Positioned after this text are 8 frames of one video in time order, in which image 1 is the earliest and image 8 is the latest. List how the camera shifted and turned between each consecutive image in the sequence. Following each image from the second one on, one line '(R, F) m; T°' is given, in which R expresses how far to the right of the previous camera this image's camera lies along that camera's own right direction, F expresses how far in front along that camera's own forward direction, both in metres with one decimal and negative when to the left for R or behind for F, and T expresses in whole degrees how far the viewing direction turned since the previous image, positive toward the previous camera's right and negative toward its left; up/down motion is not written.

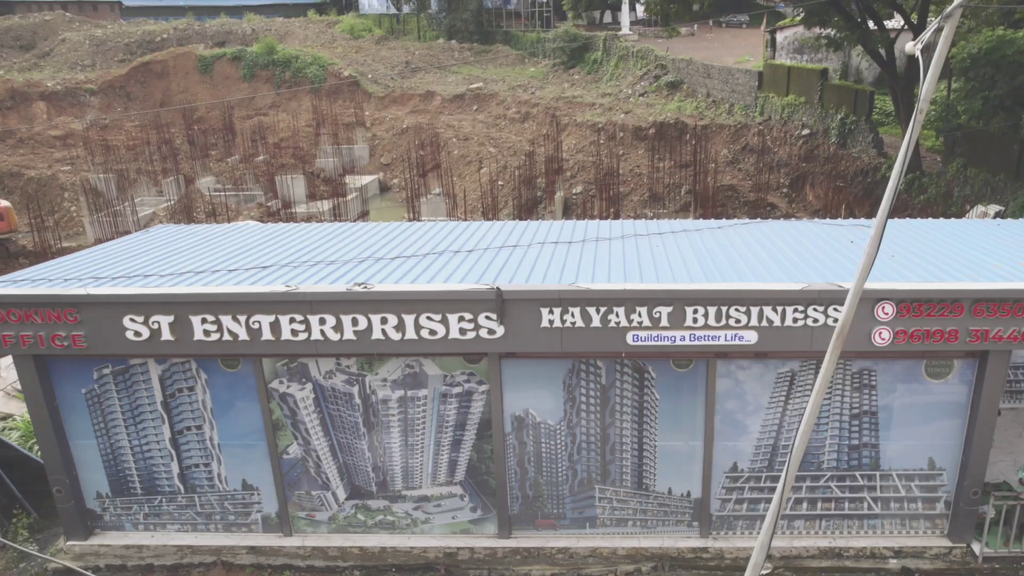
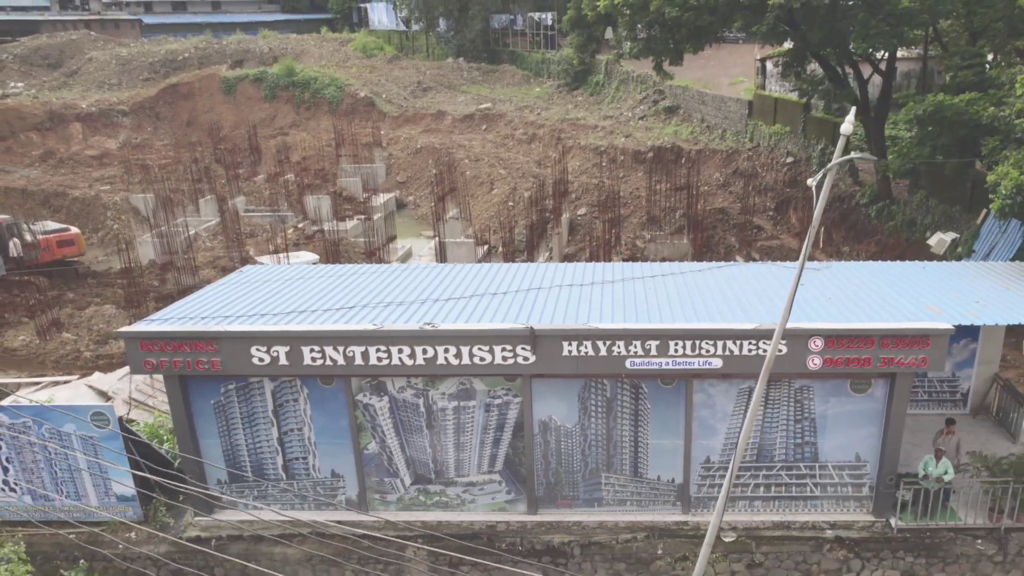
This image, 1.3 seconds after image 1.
(-0.2, -1.4) m; 0°
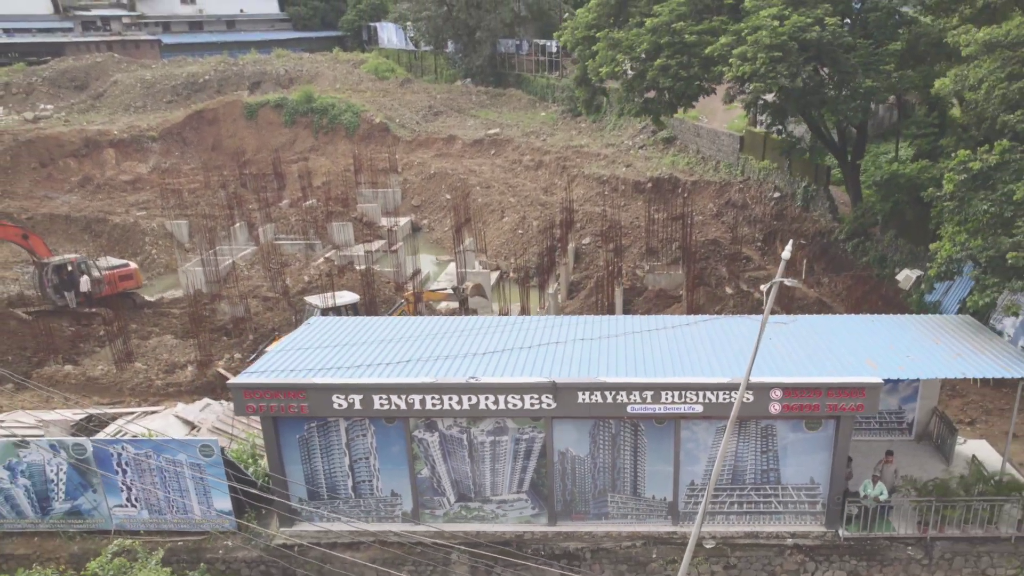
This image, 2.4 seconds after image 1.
(-0.2, -1.5) m; 0°
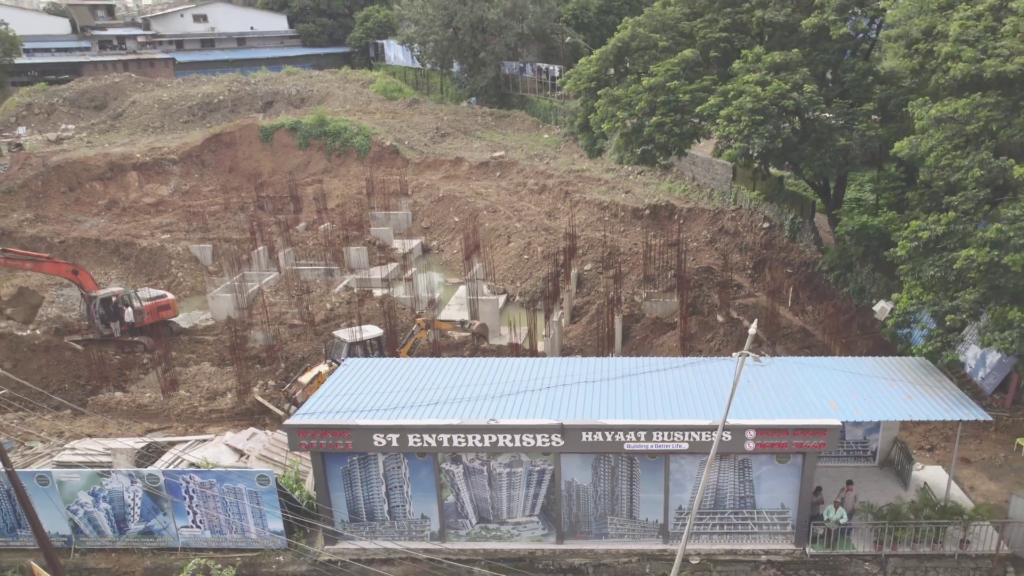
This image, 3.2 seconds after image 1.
(-0.1, -1.2) m; 0°
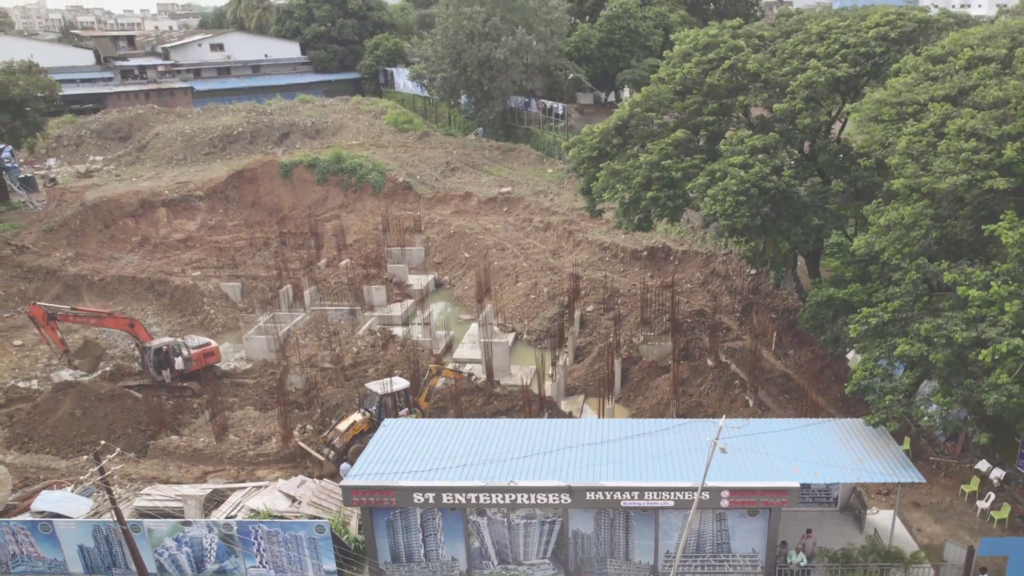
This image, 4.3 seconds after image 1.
(-0.2, -1.7) m; 0°
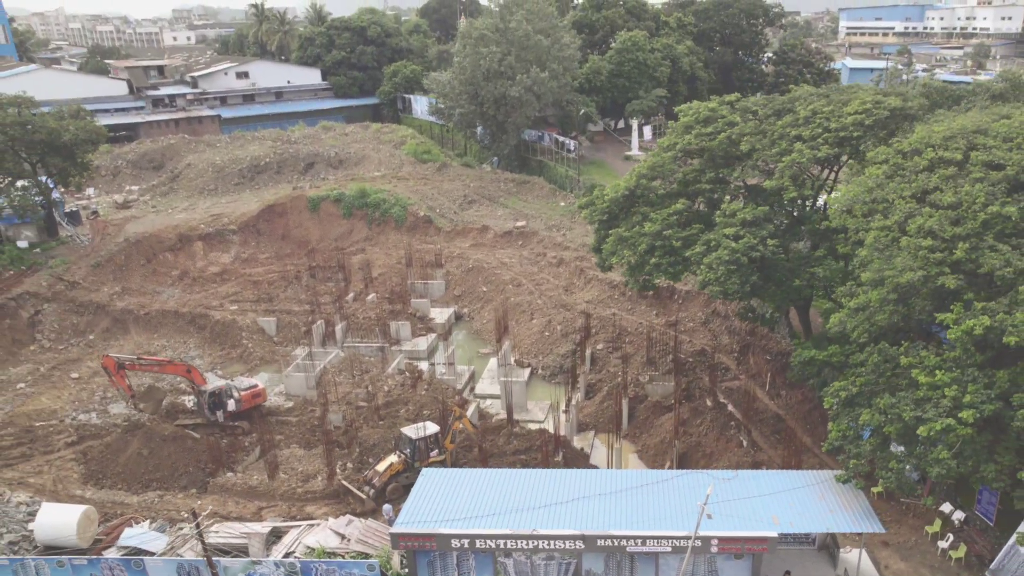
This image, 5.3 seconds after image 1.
(-0.2, -1.8) m; -1°
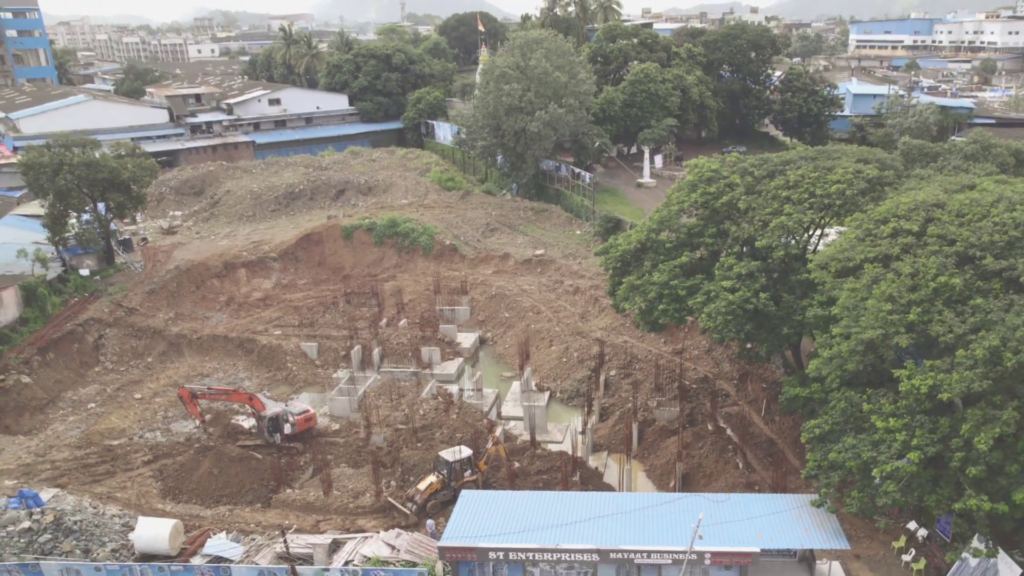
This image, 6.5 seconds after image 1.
(-0.2, -2.4) m; -1°
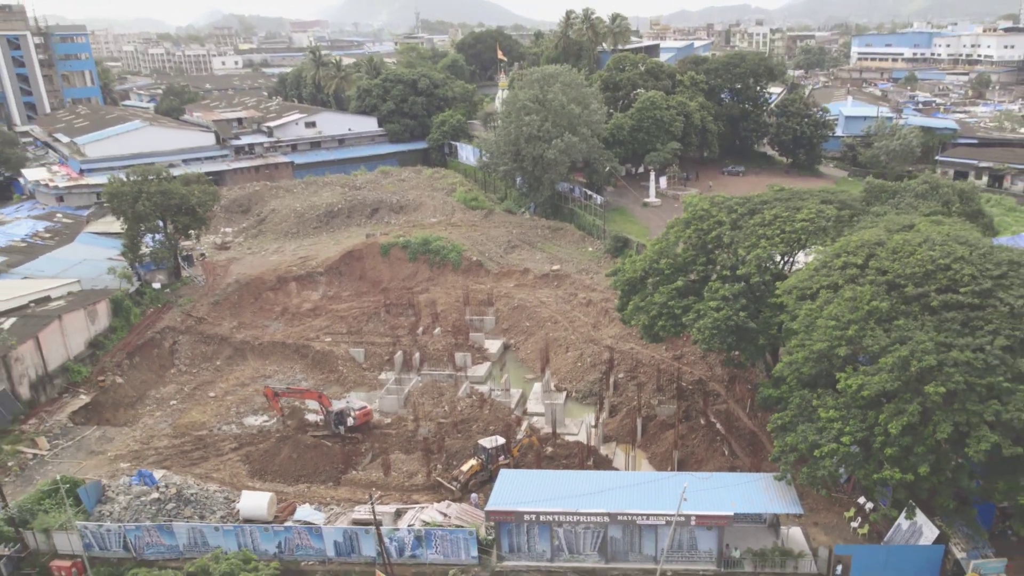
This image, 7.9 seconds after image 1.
(-0.4, -4.1) m; -1°
